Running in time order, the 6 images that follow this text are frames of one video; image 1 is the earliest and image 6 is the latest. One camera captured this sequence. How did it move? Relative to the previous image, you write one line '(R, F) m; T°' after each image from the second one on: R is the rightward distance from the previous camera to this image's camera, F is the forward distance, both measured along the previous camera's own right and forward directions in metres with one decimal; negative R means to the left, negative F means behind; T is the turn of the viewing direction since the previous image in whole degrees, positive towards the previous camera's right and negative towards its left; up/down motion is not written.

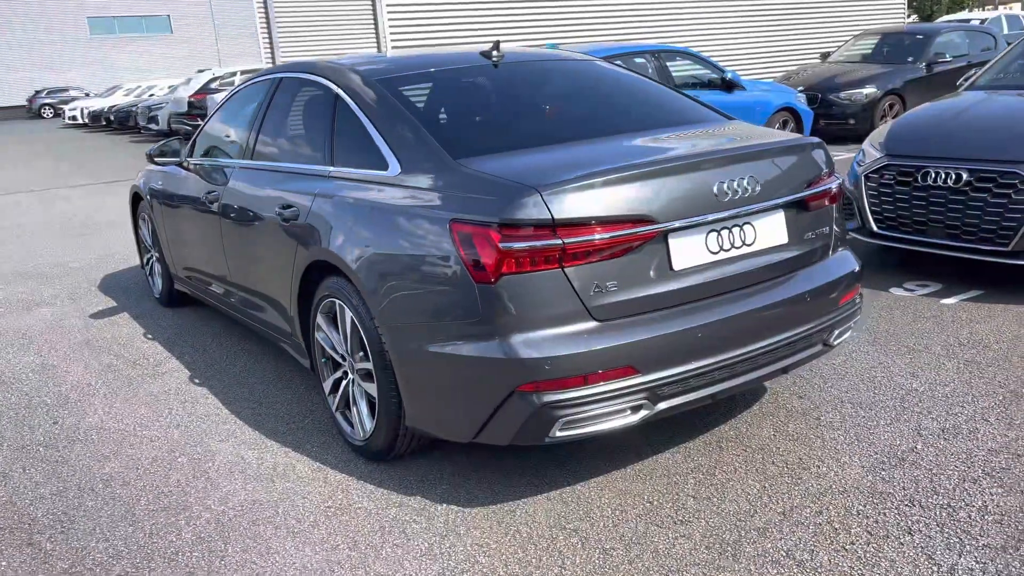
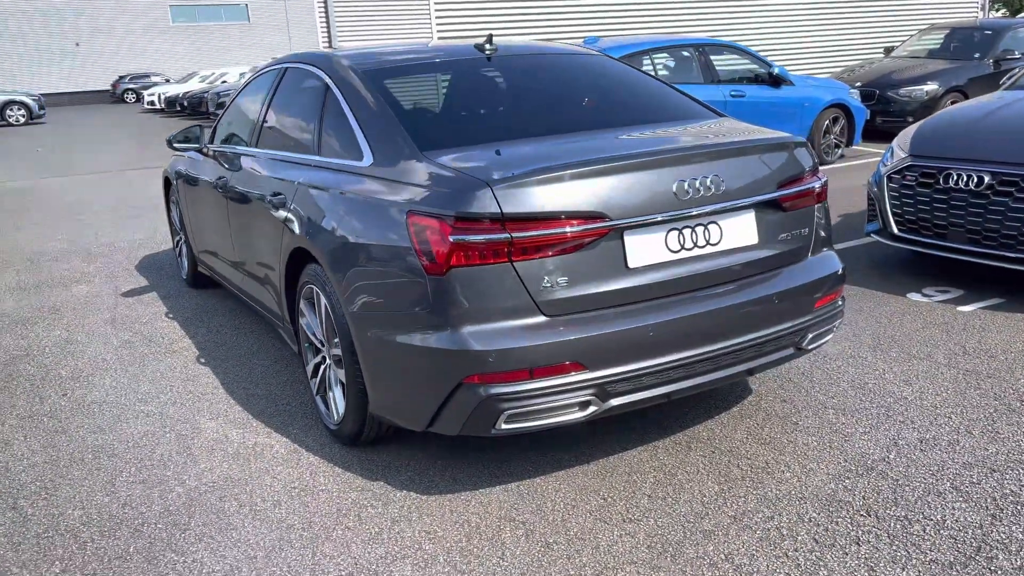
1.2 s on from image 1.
(+0.4, 0.0) m; -4°
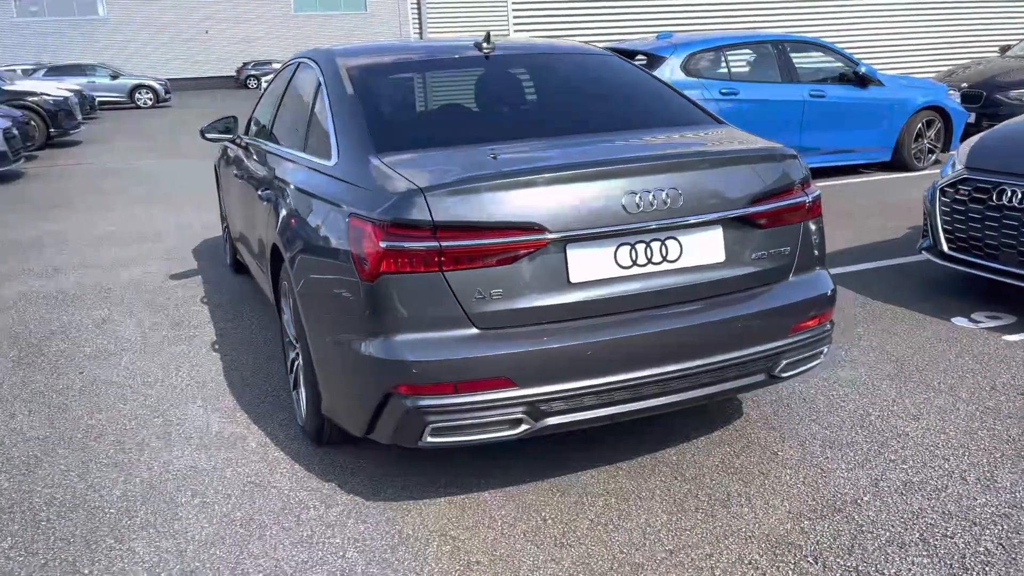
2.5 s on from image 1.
(+0.5, +0.1) m; -7°
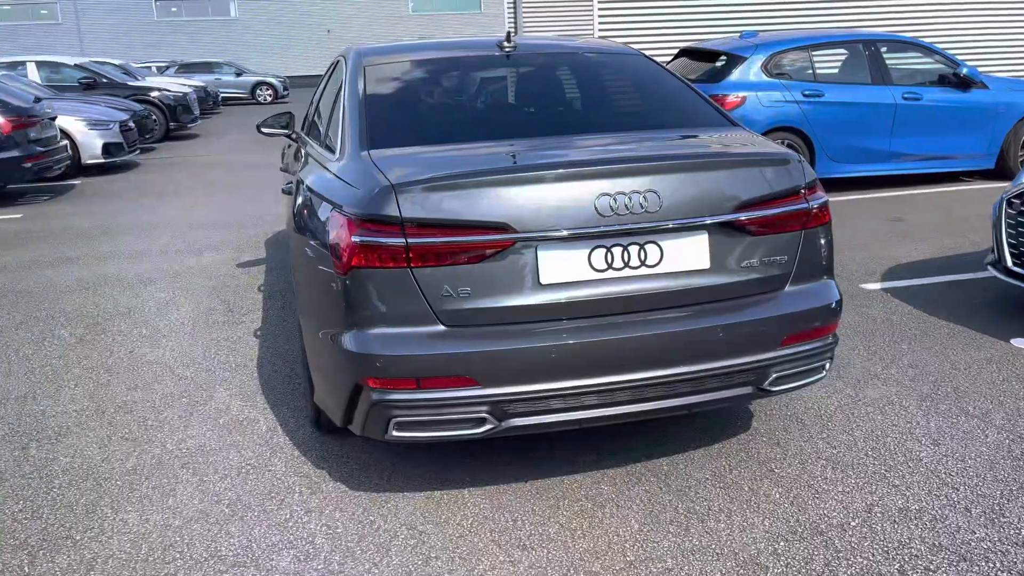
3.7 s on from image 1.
(+0.4, 0.0) m; -7°
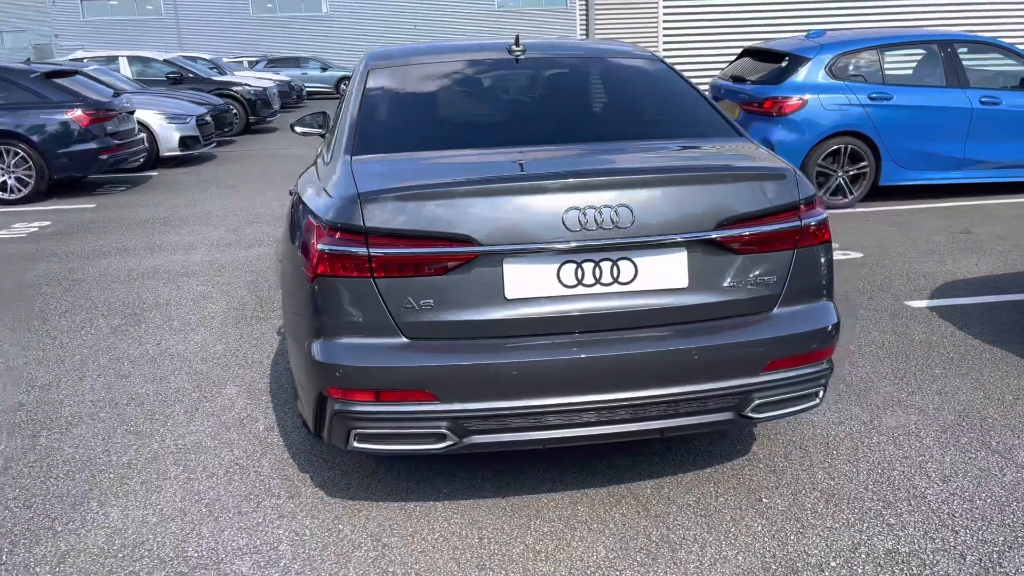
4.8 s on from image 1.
(+0.3, +0.1) m; -5°
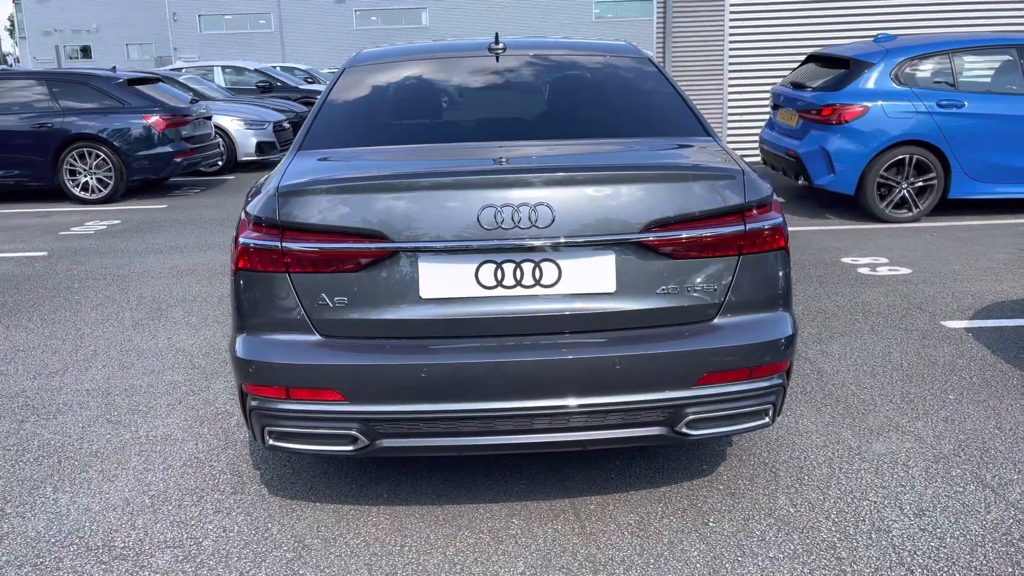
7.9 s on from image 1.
(+0.5, +0.1) m; -6°
